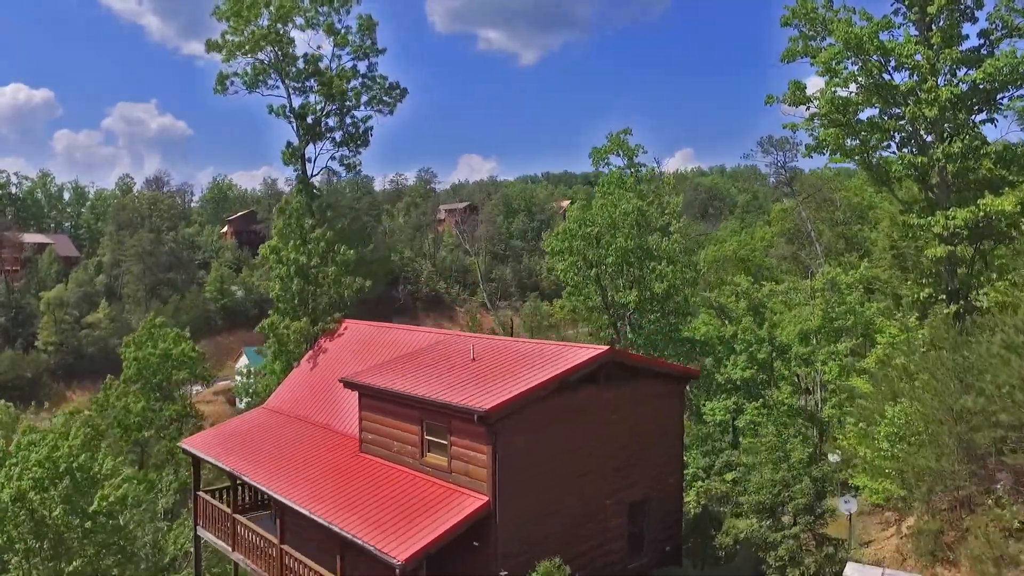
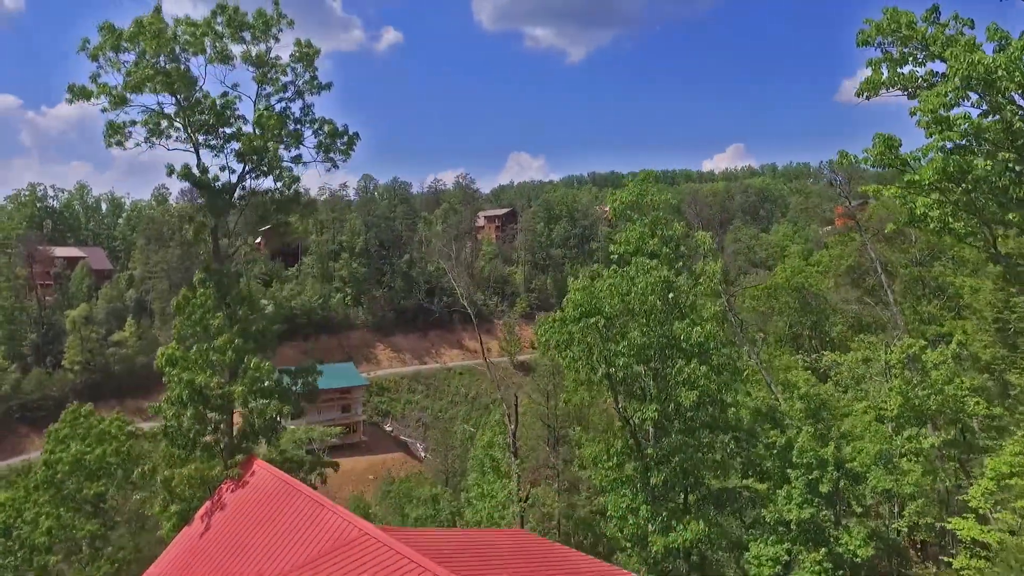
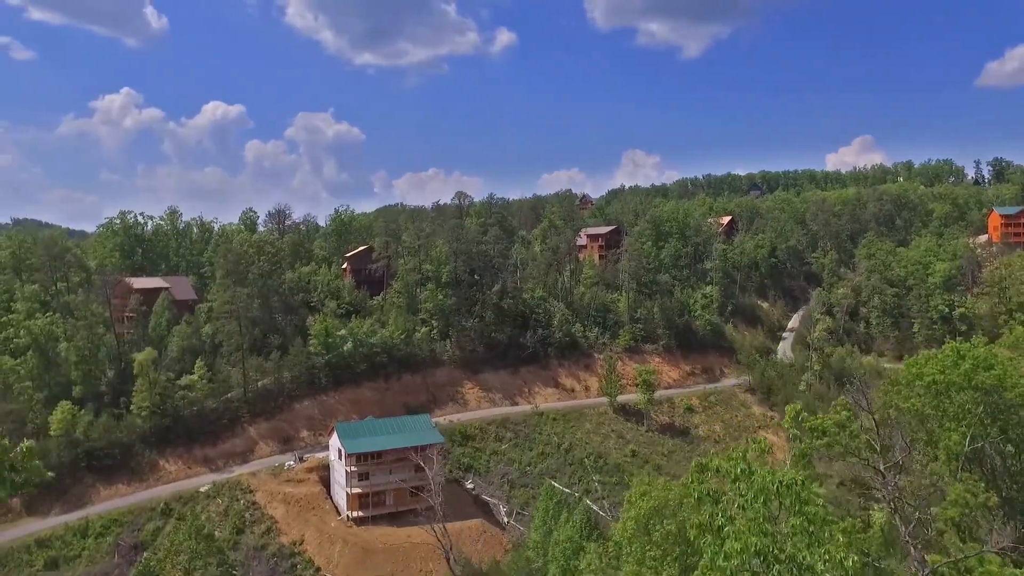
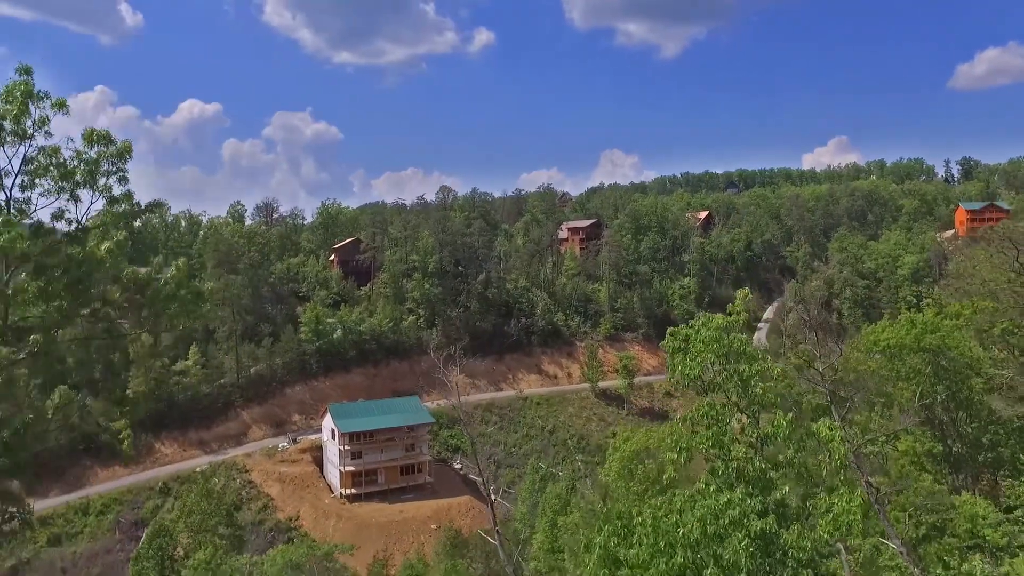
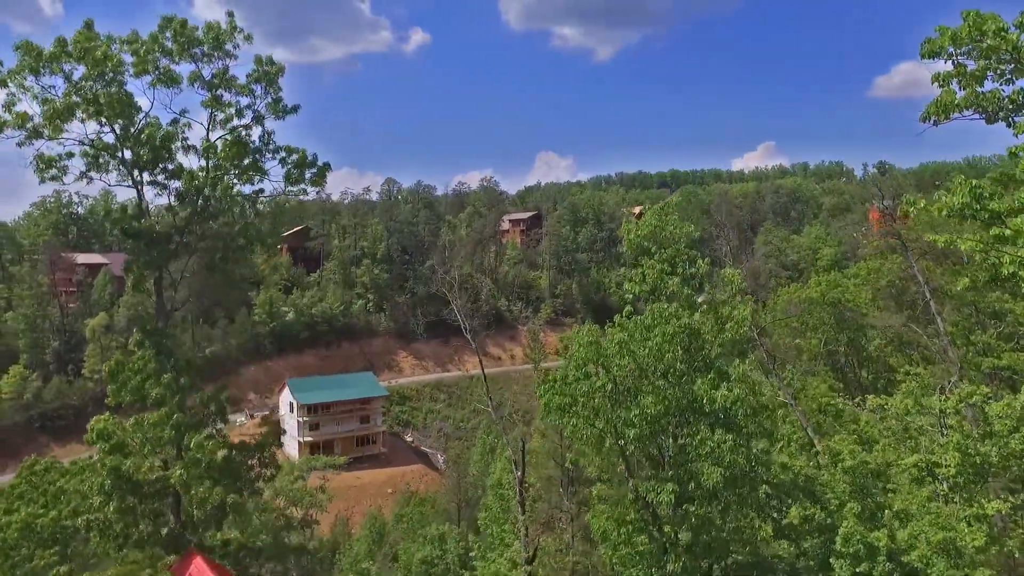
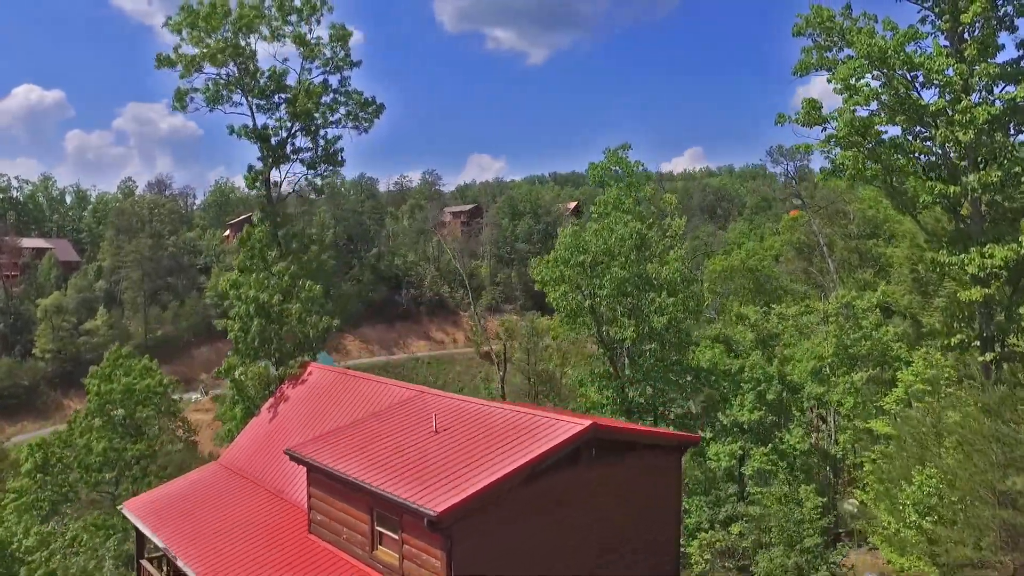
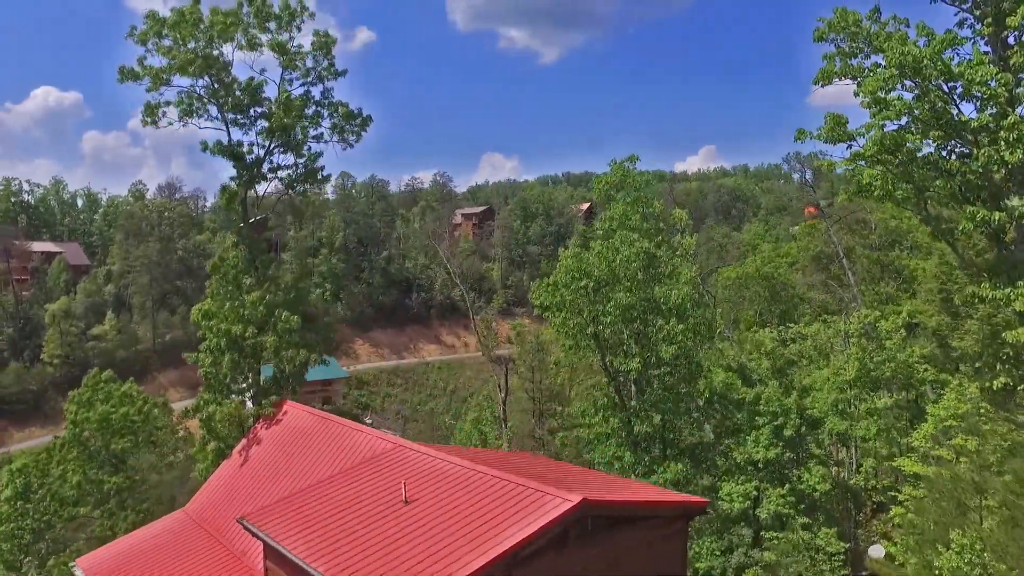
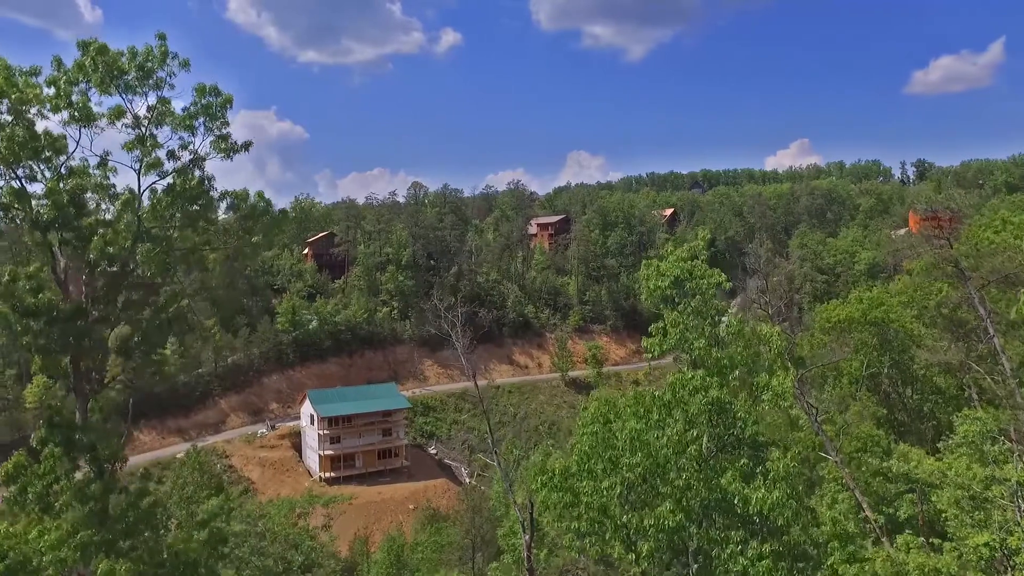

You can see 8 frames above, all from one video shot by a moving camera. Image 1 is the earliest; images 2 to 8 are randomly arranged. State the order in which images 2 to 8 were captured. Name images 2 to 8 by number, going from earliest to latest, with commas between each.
6, 7, 2, 5, 8, 4, 3
